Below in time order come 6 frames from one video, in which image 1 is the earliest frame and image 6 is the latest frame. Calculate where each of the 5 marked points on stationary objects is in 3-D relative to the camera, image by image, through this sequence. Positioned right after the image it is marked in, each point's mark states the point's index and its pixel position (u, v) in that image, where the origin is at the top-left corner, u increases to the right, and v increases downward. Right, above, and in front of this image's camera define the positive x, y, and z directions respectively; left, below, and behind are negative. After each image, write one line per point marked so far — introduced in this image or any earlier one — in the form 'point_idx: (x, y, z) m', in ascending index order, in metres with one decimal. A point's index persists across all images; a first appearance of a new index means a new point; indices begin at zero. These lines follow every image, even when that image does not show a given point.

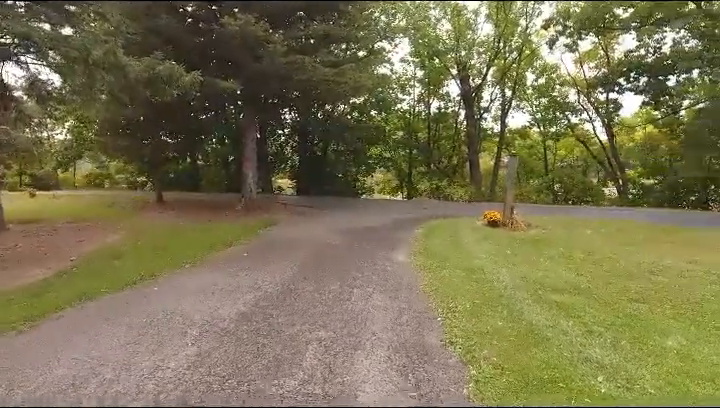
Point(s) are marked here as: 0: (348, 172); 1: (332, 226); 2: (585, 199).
0: (-0.4, +1.3, +18.4) m
1: (-0.6, -0.5, +9.7) m
2: (+9.4, +0.2, +19.0) m
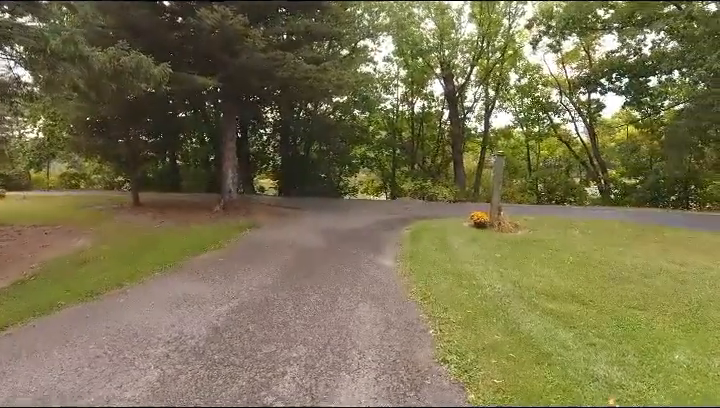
0: (-1.1, +1.3, +18.1) m
1: (-0.9, -0.5, +9.4) m
2: (+8.7, +0.2, +19.0) m
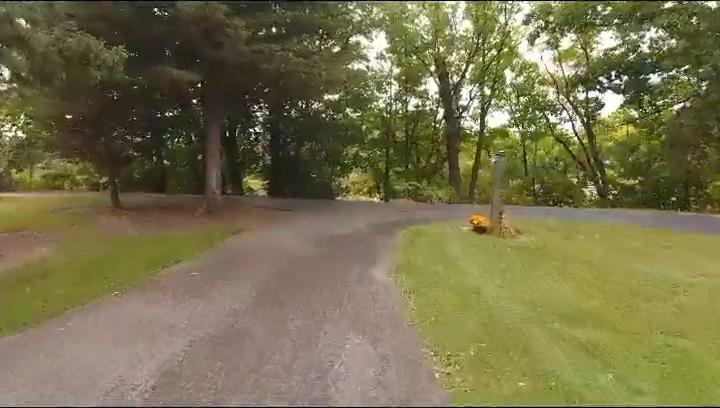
0: (-1.4, +1.2, +17.5) m
1: (-1.1, -0.6, +8.7) m
2: (+8.4, +0.1, +18.5) m
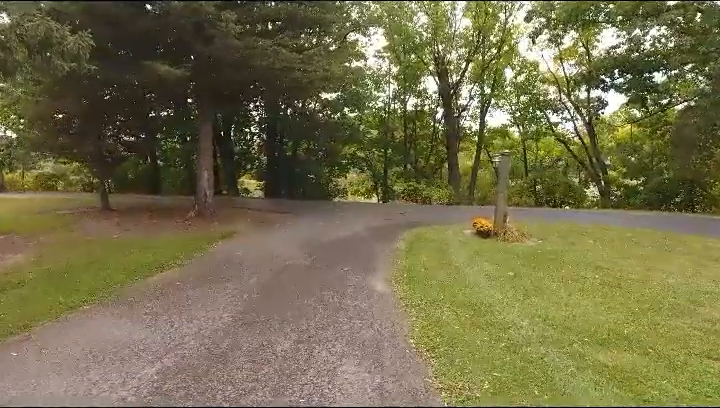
0: (-1.5, +1.2, +17.1) m
1: (-1.1, -0.6, +8.3) m
2: (+8.3, +0.1, +18.2) m
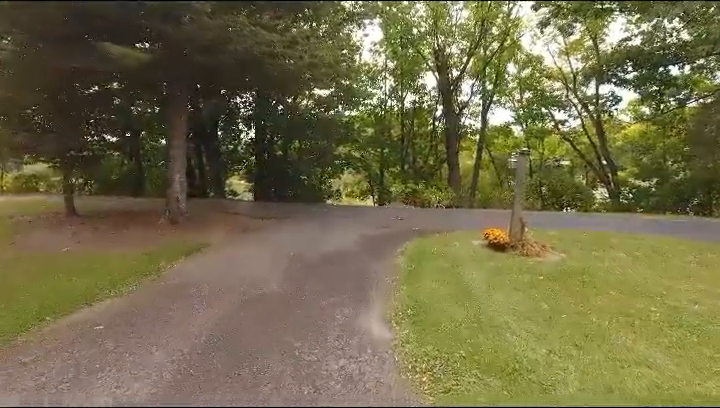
0: (-1.7, +1.1, +15.8) m
1: (-1.2, -0.7, +7.1) m
2: (+8.1, 0.0, +17.0) m
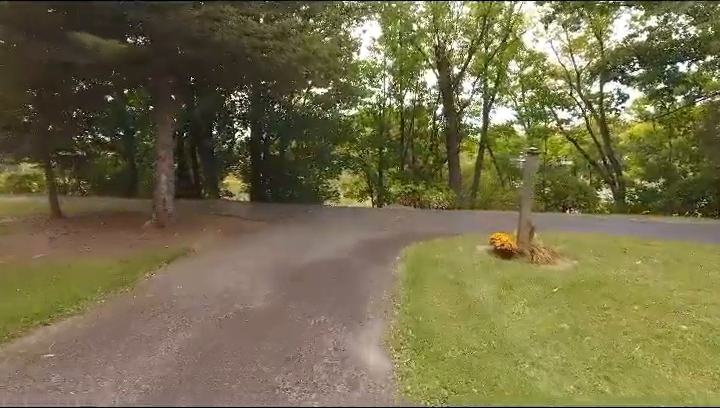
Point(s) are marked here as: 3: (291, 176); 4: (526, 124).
0: (-1.7, +1.0, +15.3) m
1: (-1.3, -0.8, +6.6) m
2: (+8.0, -0.1, +16.5) m
3: (-2.4, +0.9, +15.1) m
4: (+6.9, +3.3, +18.6) m
